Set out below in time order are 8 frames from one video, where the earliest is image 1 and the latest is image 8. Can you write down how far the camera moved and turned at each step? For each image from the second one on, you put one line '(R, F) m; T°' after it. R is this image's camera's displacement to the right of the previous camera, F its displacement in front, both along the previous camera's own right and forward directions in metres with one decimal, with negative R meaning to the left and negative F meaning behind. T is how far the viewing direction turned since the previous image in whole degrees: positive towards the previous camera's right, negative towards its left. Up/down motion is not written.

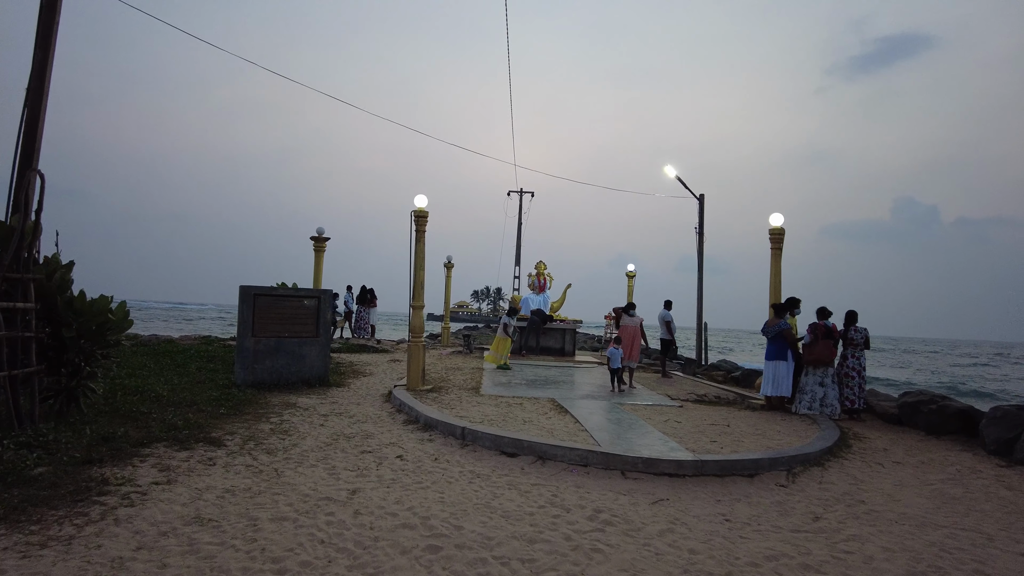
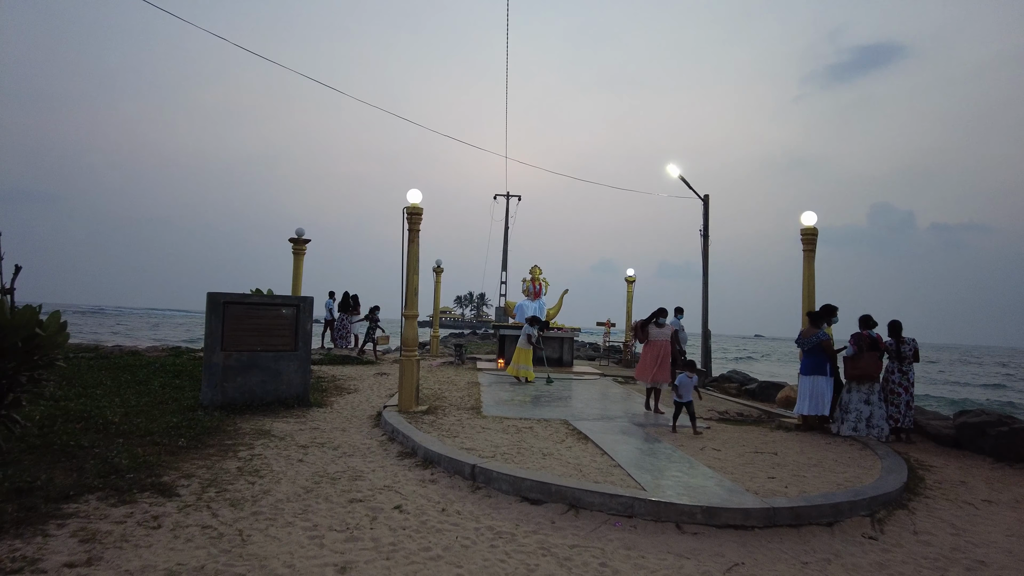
(-0.3, +1.0) m; +2°
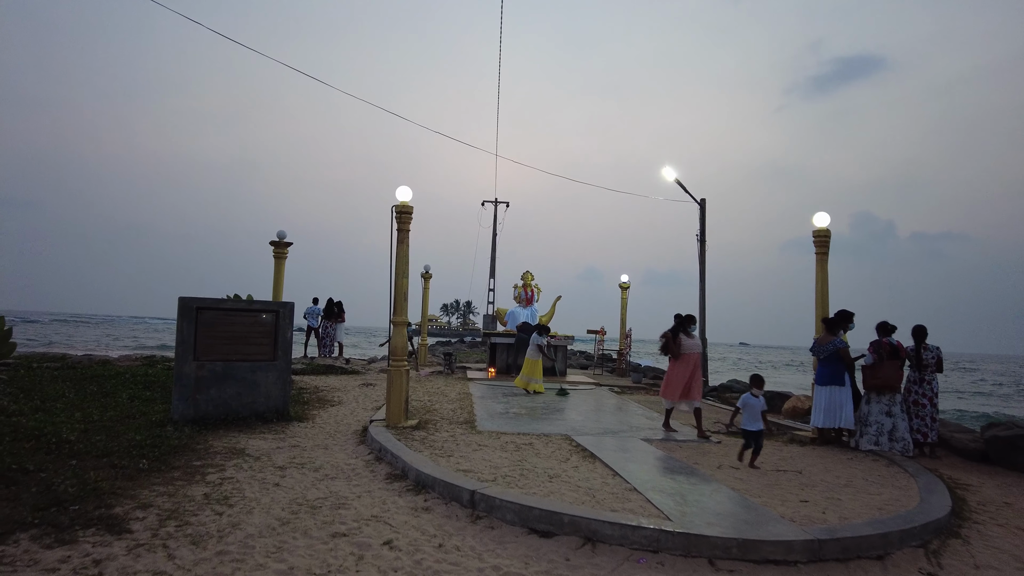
(-0.1, +0.5) m; +1°
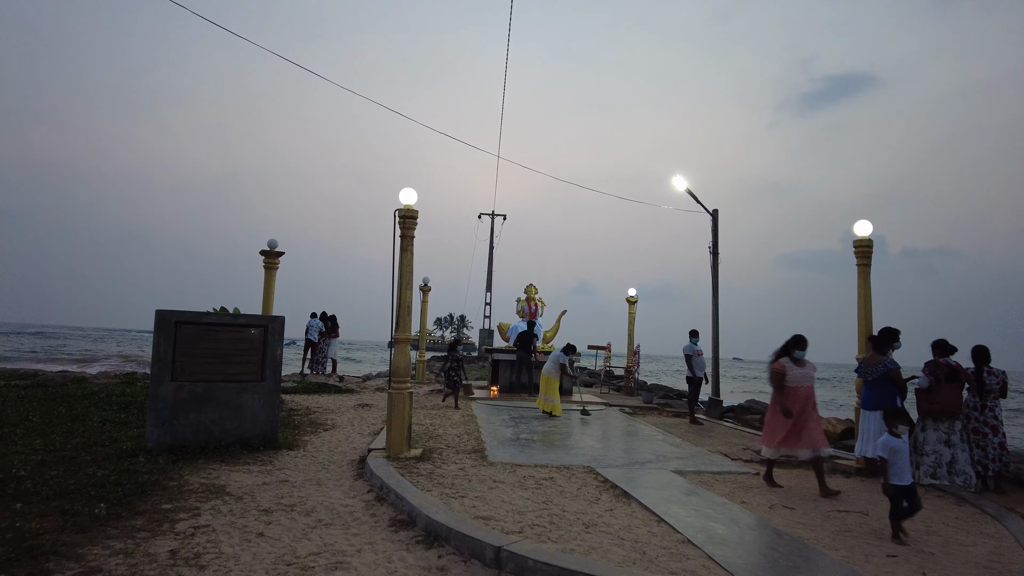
(-0.2, +0.7) m; +1°
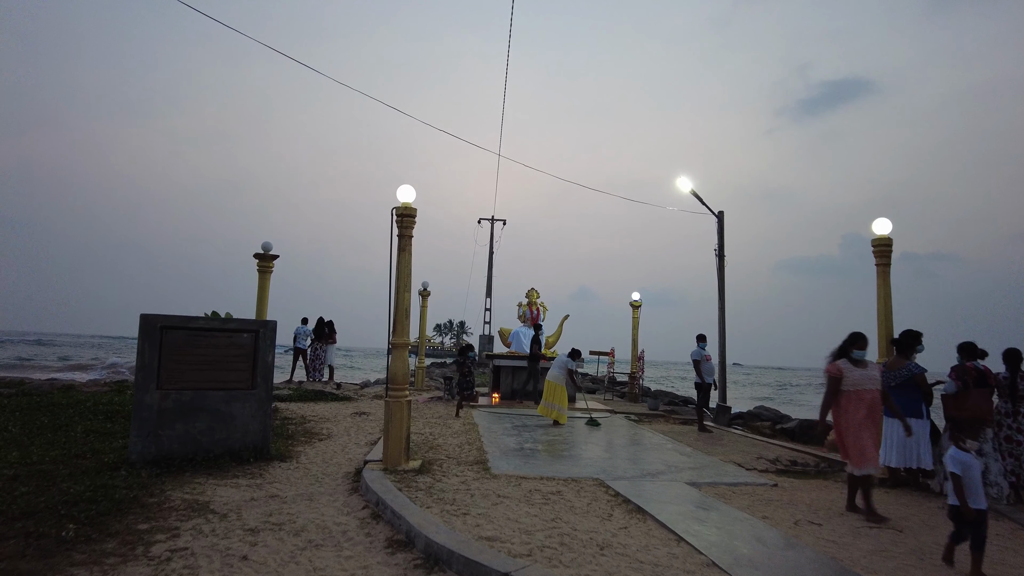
(0.0, +0.3) m; 0°
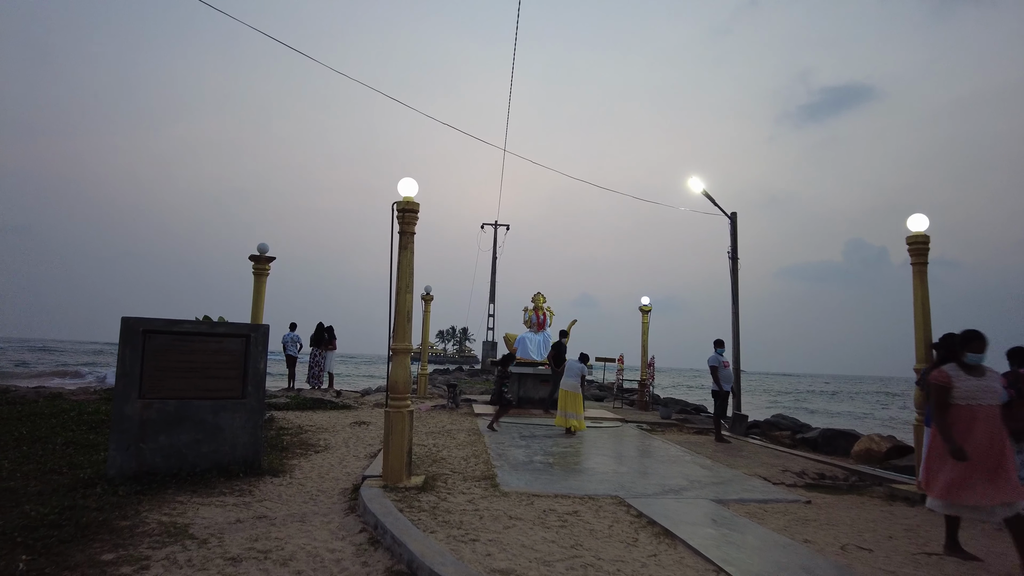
(-0.1, +0.4) m; 0°
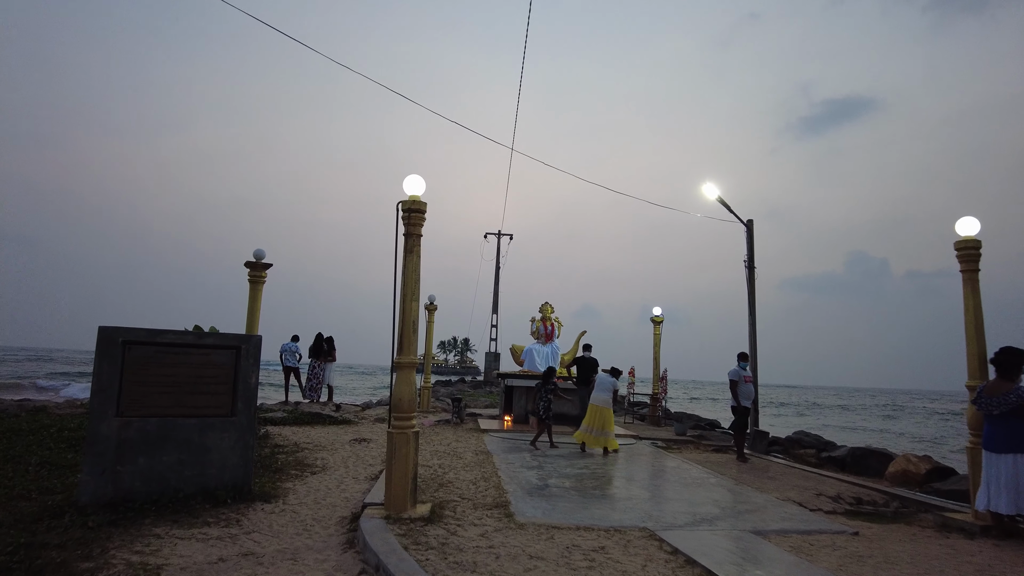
(-0.1, +0.5) m; 0°
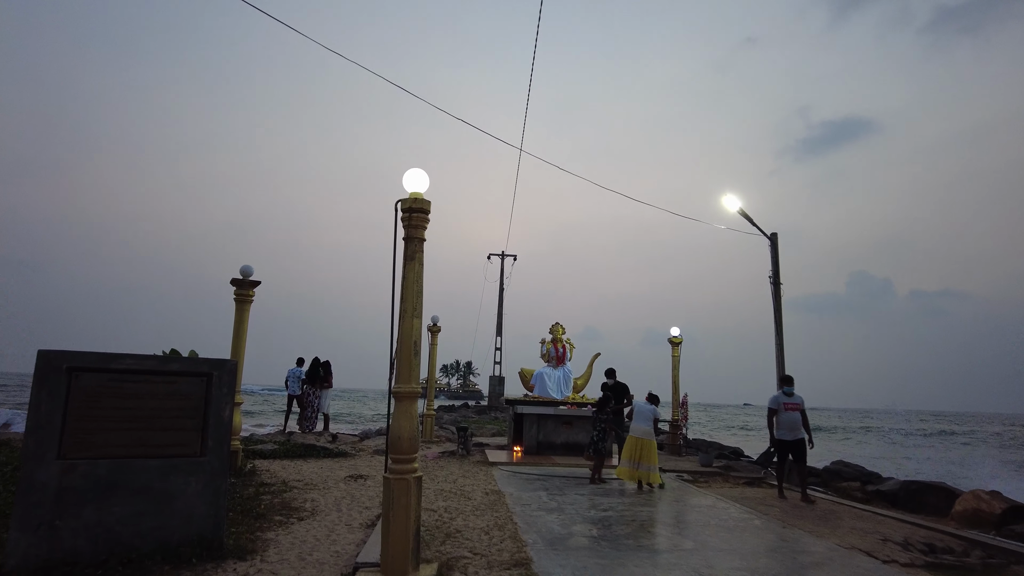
(-0.1, +0.8) m; 0°
